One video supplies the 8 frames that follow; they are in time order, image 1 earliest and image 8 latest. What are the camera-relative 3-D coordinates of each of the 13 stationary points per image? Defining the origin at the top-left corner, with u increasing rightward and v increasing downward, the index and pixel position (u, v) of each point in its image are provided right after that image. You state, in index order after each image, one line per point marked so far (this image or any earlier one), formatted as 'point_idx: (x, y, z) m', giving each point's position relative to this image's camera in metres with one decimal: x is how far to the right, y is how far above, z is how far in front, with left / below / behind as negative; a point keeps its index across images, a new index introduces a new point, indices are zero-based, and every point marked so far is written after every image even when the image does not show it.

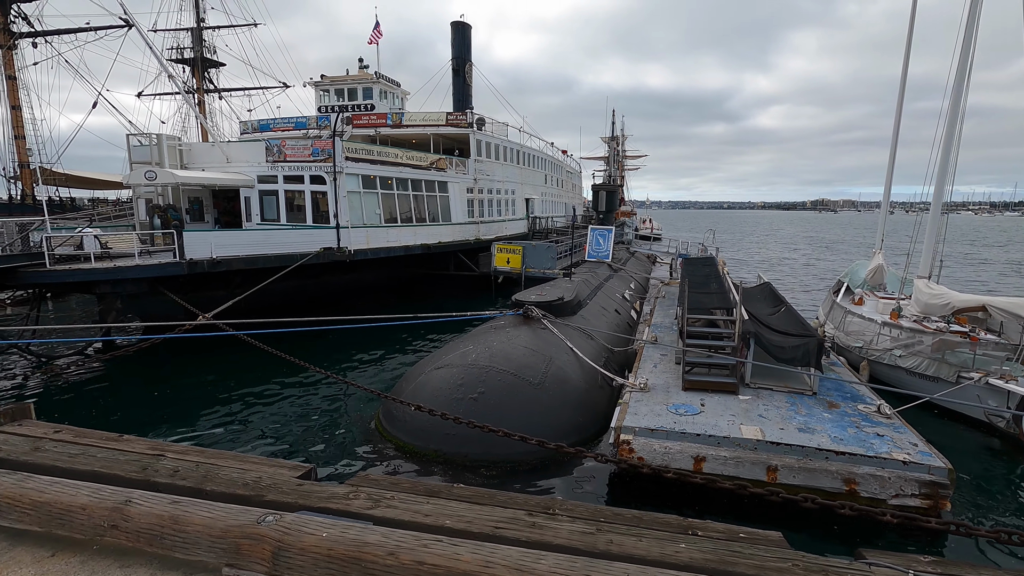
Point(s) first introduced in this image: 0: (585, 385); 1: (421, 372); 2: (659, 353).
0: (+1.2, -1.5, +8.7) m
1: (-1.4, -1.4, +8.6) m
2: (+2.8, -1.2, +10.1) m
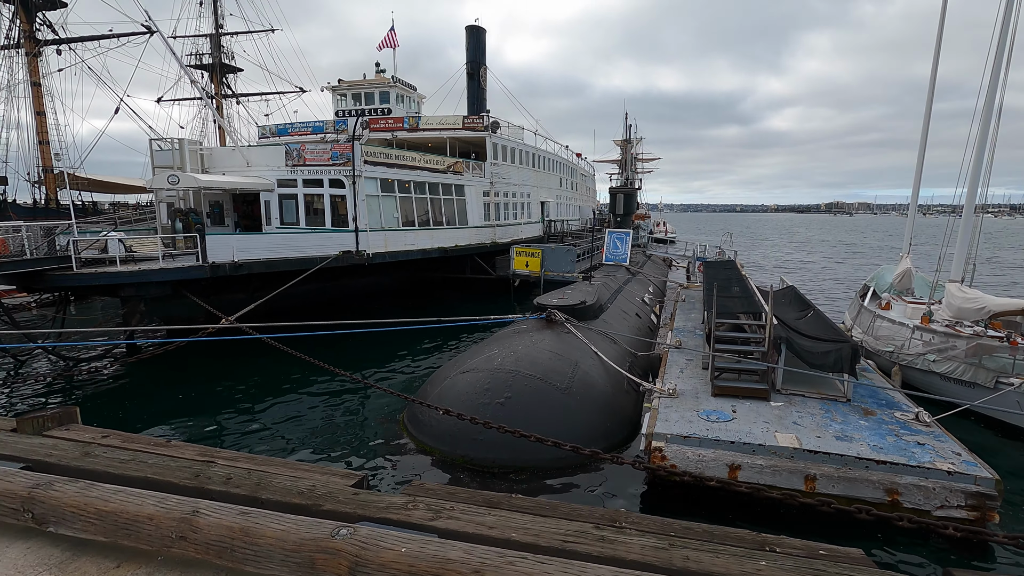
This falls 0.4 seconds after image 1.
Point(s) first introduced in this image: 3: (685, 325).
0: (+1.6, -1.6, +8.6) m
1: (-1.0, -1.4, +8.6) m
2: (+3.2, -1.3, +10.0) m
3: (+4.2, -0.9, +13.0) m
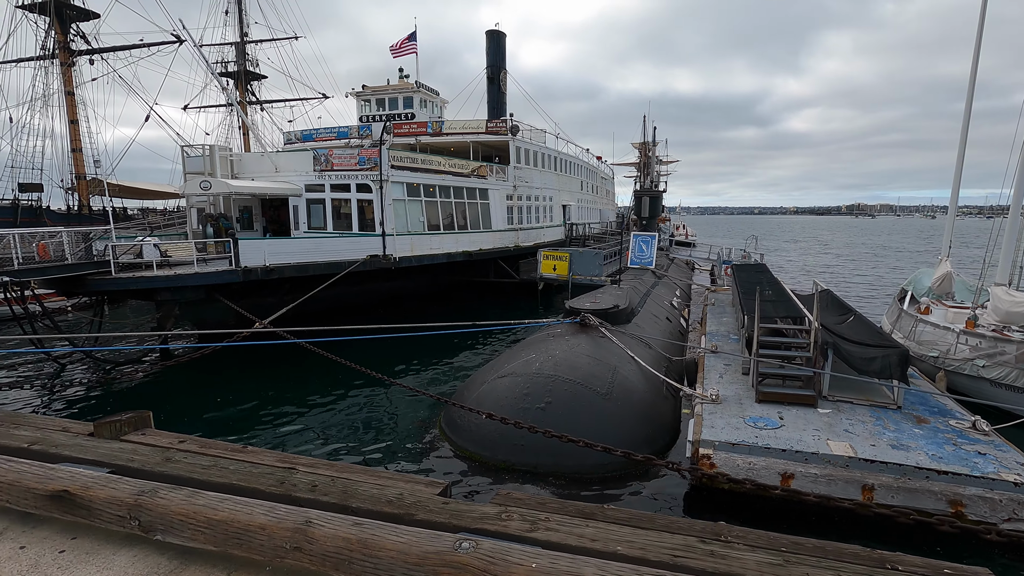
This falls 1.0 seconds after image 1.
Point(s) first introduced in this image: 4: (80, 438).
0: (+2.2, -1.7, +8.5) m
1: (-0.4, -1.5, +8.5) m
2: (+3.8, -1.4, +9.8) m
3: (+4.9, -1.0, +12.8) m
4: (-2.4, -0.9, +3.1) m
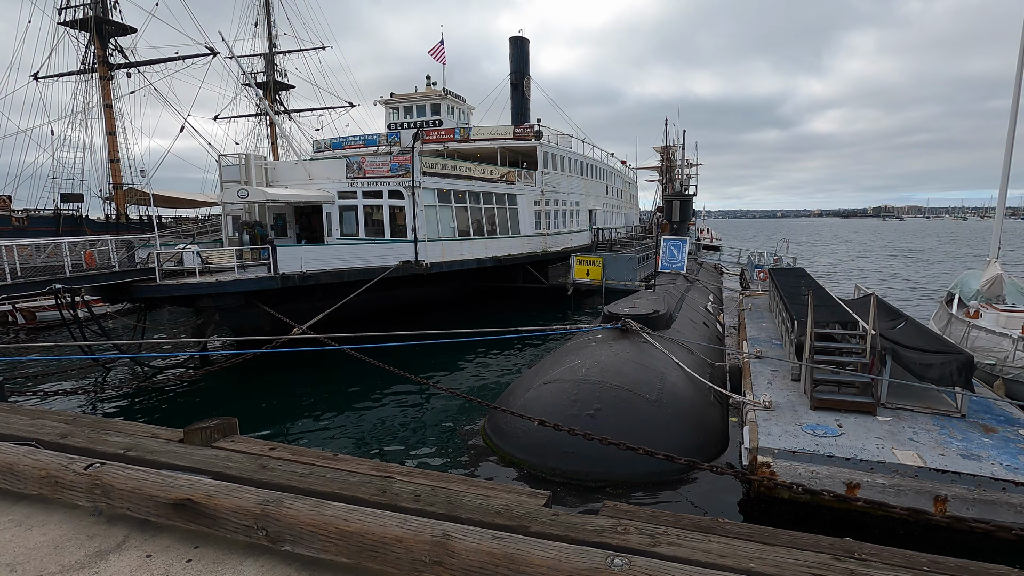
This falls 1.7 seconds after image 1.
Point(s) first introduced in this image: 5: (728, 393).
0: (+2.9, -1.7, +8.4) m
1: (+0.3, -1.6, +8.5) m
2: (+4.6, -1.5, +9.6) m
3: (+5.8, -1.1, +12.5) m
4: (-1.9, -0.9, +3.1) m
5: (+3.6, -1.7, +9.0) m
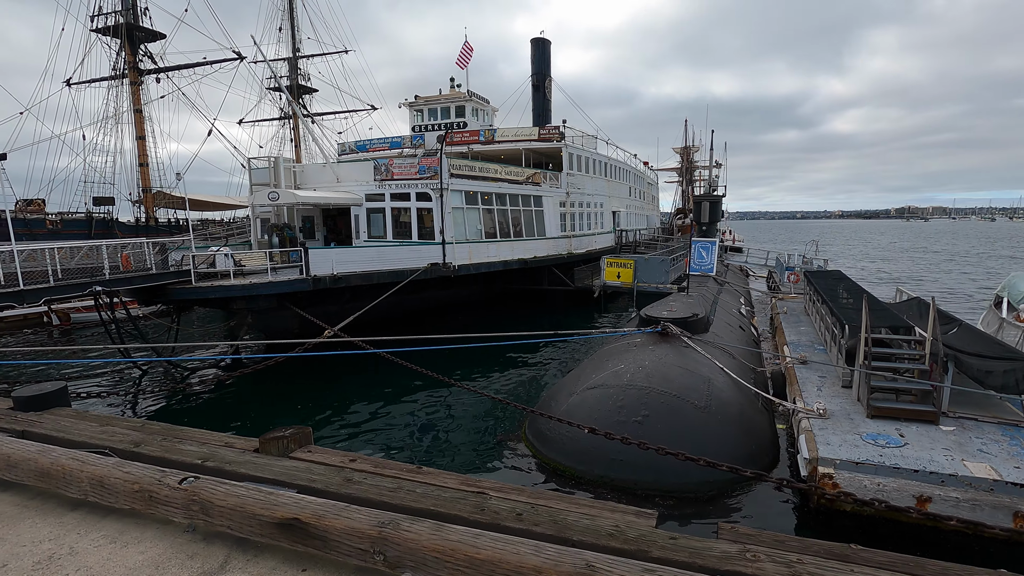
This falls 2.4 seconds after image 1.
0: (+3.5, -1.8, +8.1) m
1: (+0.9, -1.6, +8.3) m
2: (+5.3, -1.5, +9.3) m
3: (+6.5, -1.2, +12.2) m
4: (-1.5, -0.9, +3.0) m
5: (+4.2, -1.8, +8.7) m
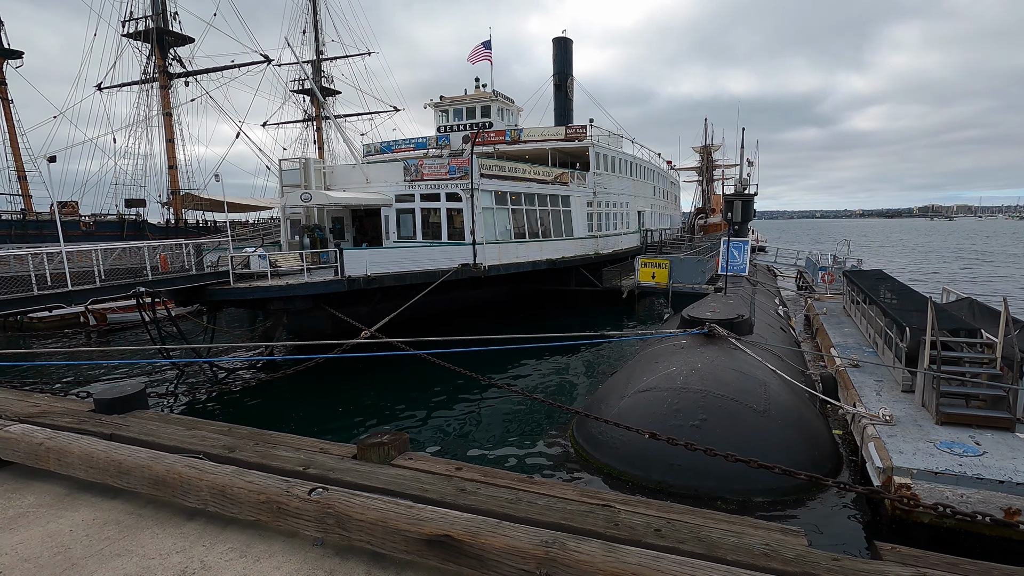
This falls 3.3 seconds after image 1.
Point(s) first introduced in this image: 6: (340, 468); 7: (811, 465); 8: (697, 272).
0: (+4.3, -1.8, +7.9) m
1: (+1.6, -1.6, +8.1) m
2: (+6.0, -1.5, +9.0) m
3: (+7.4, -1.2, +11.8) m
4: (-0.9, -0.9, +2.9) m
5: (+5.0, -1.8, +8.4) m
6: (-0.9, -1.0, +2.9) m
7: (+3.8, -2.3, +6.9) m
8: (+5.3, +0.4, +15.6) m
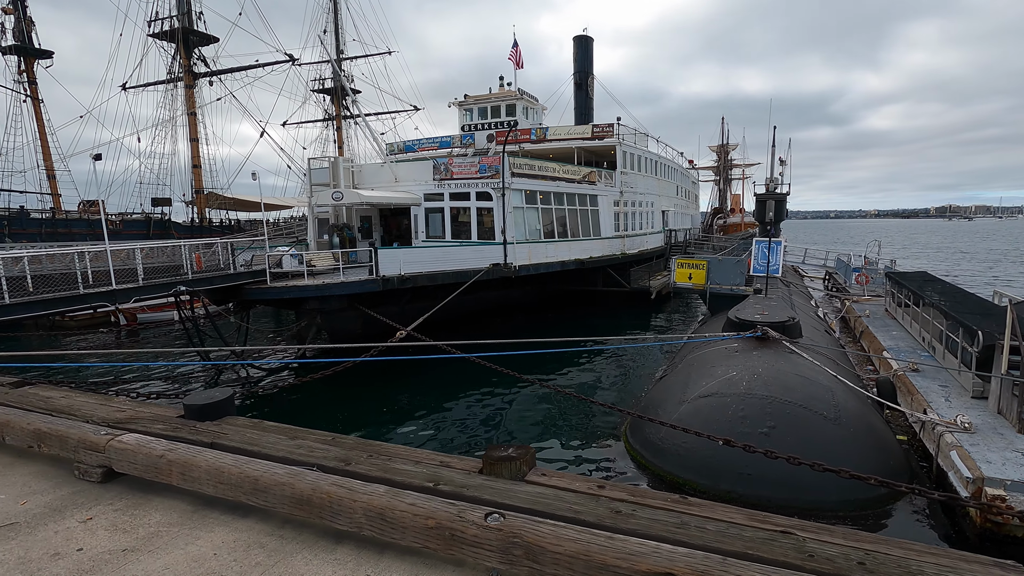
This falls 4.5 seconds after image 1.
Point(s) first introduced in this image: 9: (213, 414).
0: (+5.0, -1.8, +7.6) m
1: (+2.4, -1.6, +7.9) m
2: (+6.8, -1.6, +8.7) m
3: (+8.2, -1.2, +11.5) m
4: (-0.2, -0.9, +2.7) m
5: (+5.8, -1.8, +8.1) m
6: (-0.2, -1.0, +2.7) m
7: (+4.6, -2.3, +6.6) m
8: (+6.3, +0.4, +15.3) m
9: (-2.0, -0.8, +3.6) m
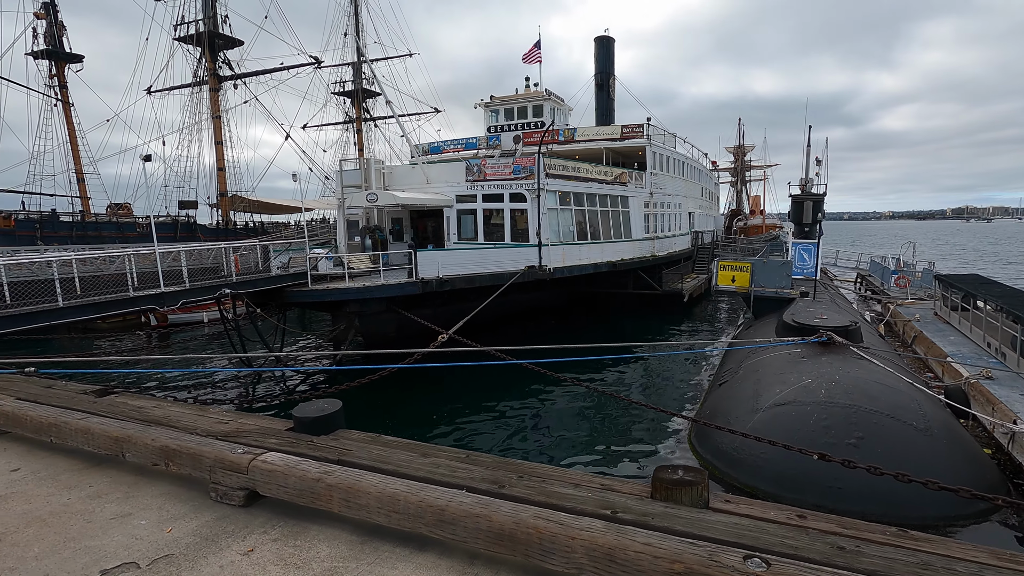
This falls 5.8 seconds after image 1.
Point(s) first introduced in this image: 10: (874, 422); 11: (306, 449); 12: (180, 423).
0: (+5.9, -1.9, +7.2) m
1: (+3.4, -1.7, +7.6) m
2: (+7.7, -1.6, +8.3) m
3: (+9.2, -1.3, +11.1) m
4: (+0.6, -1.0, +2.4) m
5: (+6.7, -1.9, +7.7) m
6: (+0.6, -1.0, +2.4) m
7: (+5.5, -2.4, +6.3) m
8: (+7.3, +0.3, +14.9) m
9: (-1.2, -0.9, +3.4) m
10: (+4.4, -1.6, +6.6) m
11: (-1.2, -0.9, +3.1) m
12: (-2.3, -0.9, +3.6) m
